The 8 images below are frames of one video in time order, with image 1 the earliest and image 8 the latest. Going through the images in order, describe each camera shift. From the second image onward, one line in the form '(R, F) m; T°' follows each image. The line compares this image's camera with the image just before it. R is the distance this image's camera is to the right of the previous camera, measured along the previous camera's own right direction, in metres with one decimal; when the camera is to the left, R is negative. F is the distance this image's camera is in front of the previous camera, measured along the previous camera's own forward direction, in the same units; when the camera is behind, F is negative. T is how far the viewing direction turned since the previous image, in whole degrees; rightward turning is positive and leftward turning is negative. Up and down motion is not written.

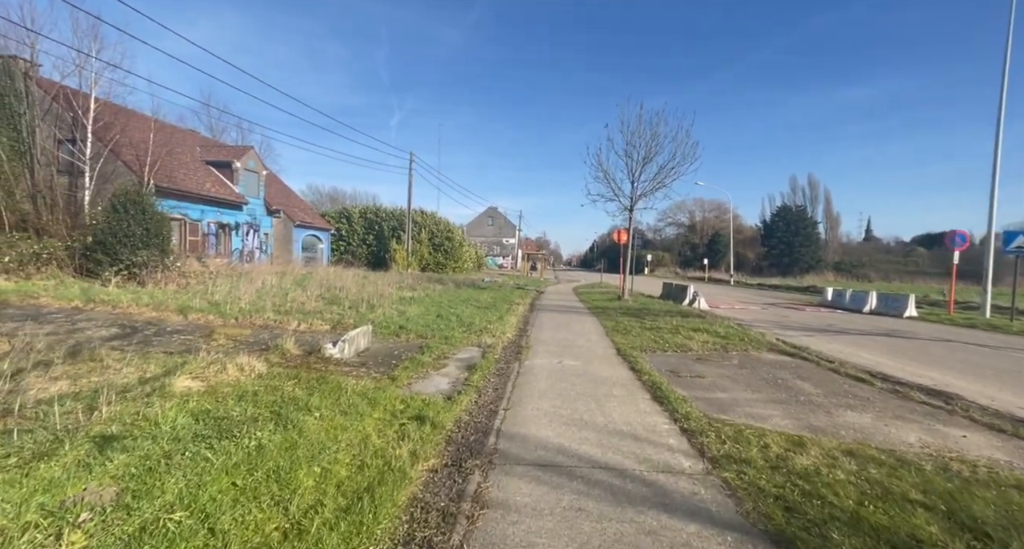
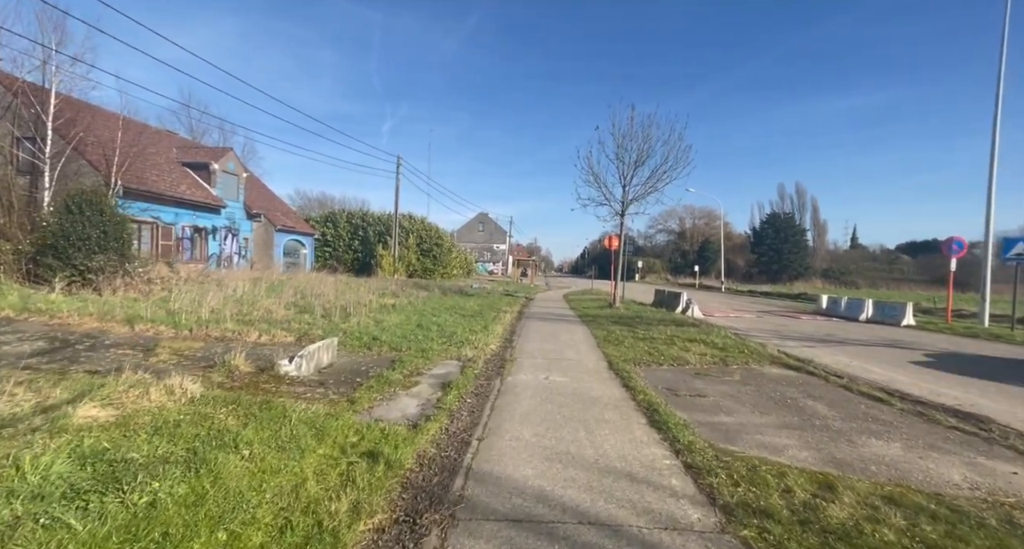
(+0.1, +0.8) m; +1°
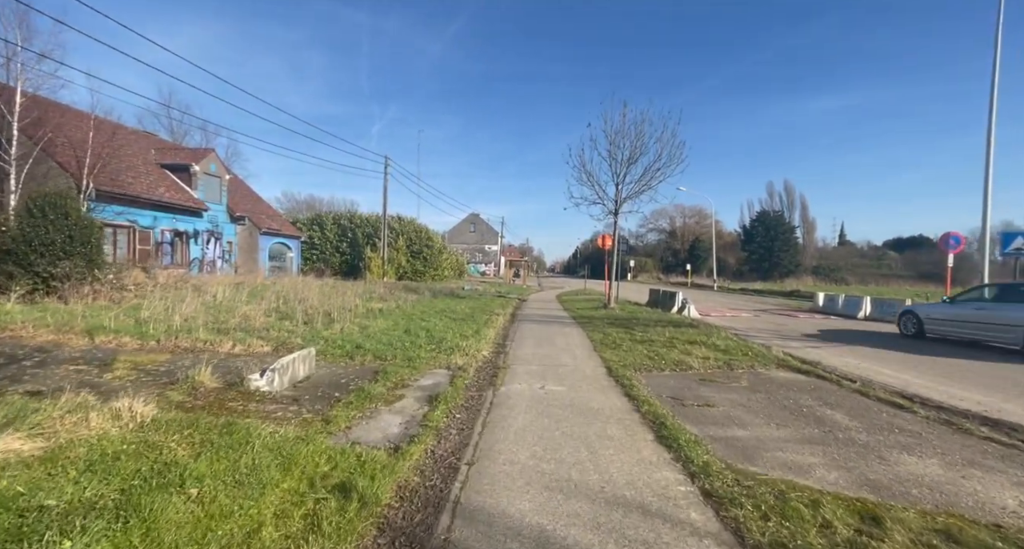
(0.0, +0.5) m; +1°
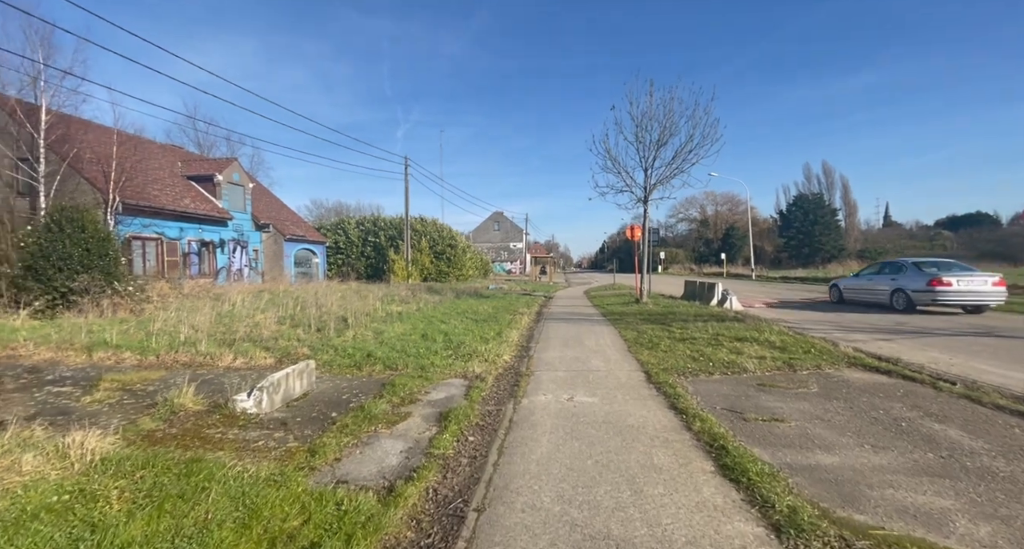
(+0.1, +0.9) m; -3°
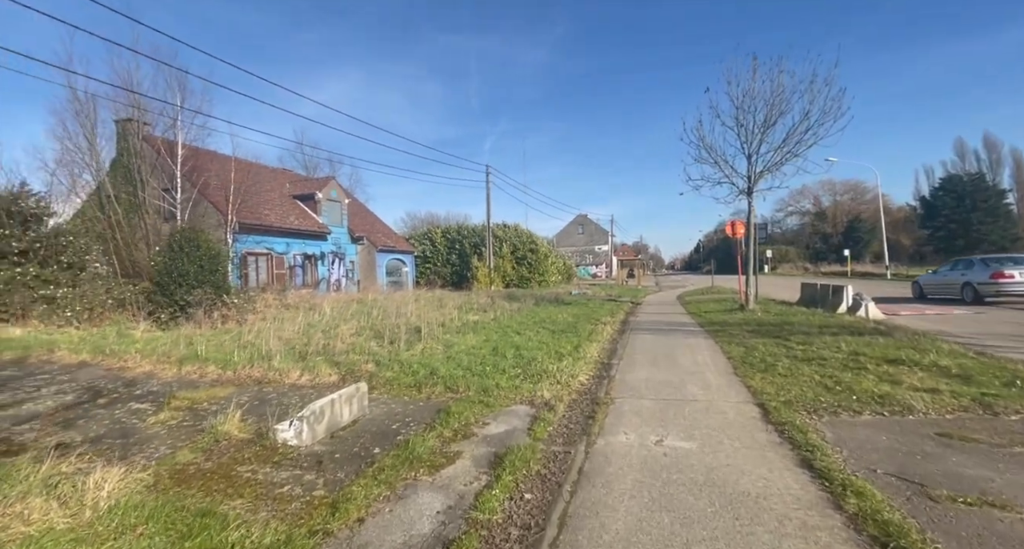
(+0.2, +1.0) m; -11°
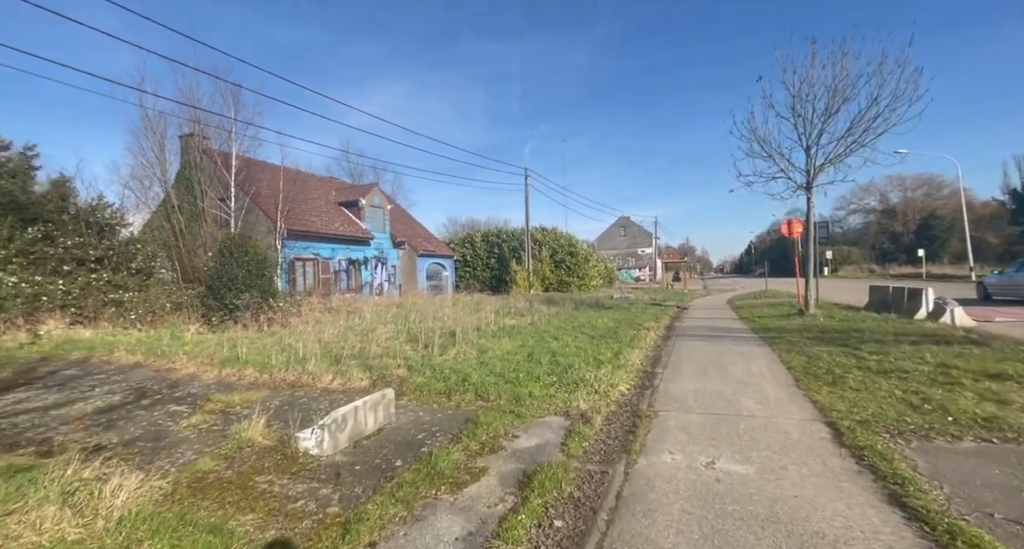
(+0.1, +0.4) m; -5°
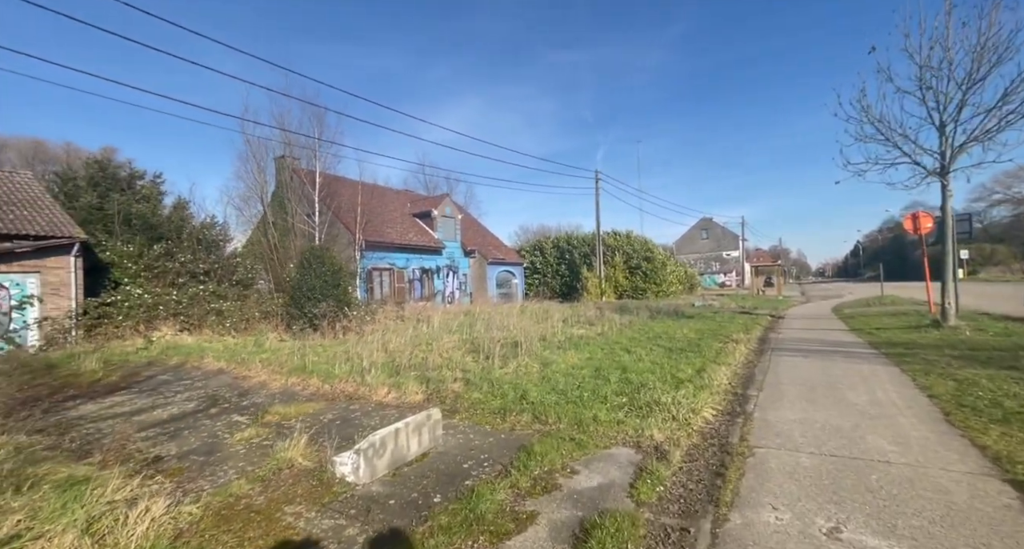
(+0.2, +0.7) m; -9°
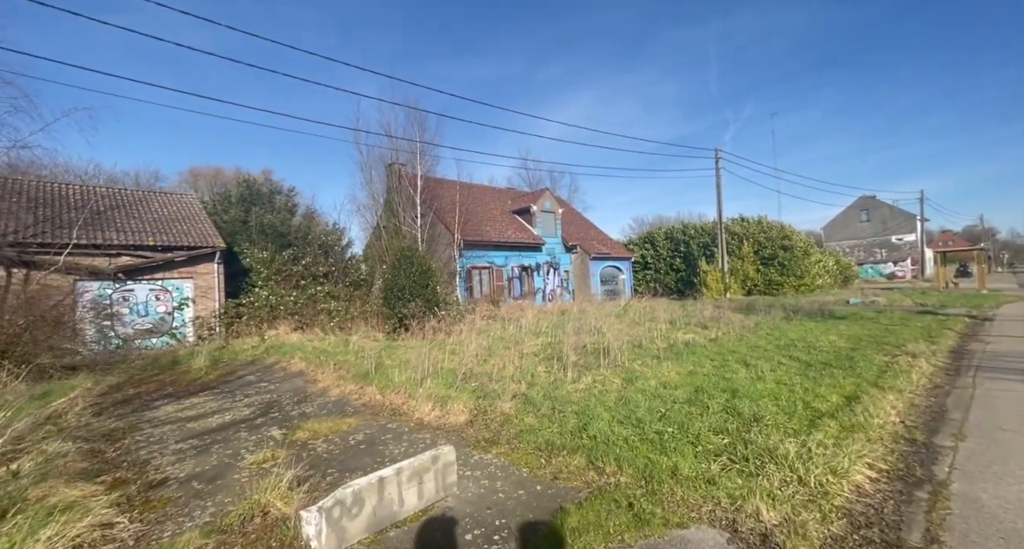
(+0.6, +1.5) m; -14°
